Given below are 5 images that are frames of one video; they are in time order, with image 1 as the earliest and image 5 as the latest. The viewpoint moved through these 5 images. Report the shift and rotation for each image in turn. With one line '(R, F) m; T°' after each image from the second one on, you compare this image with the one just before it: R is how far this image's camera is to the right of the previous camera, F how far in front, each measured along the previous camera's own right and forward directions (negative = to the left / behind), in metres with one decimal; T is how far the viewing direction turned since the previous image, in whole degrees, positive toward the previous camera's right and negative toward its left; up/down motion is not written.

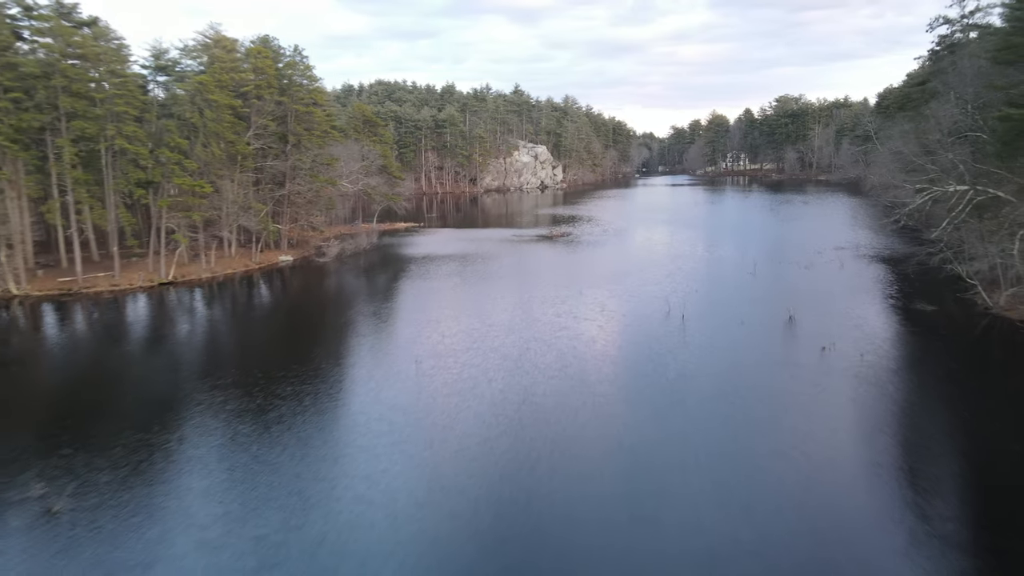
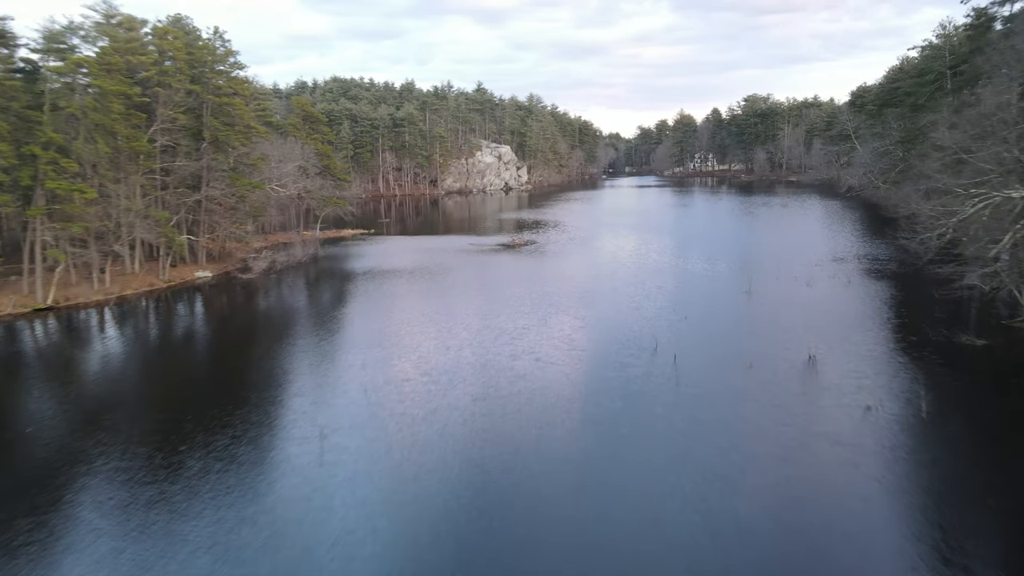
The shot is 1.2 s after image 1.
(+0.6, +4.3) m; +3°
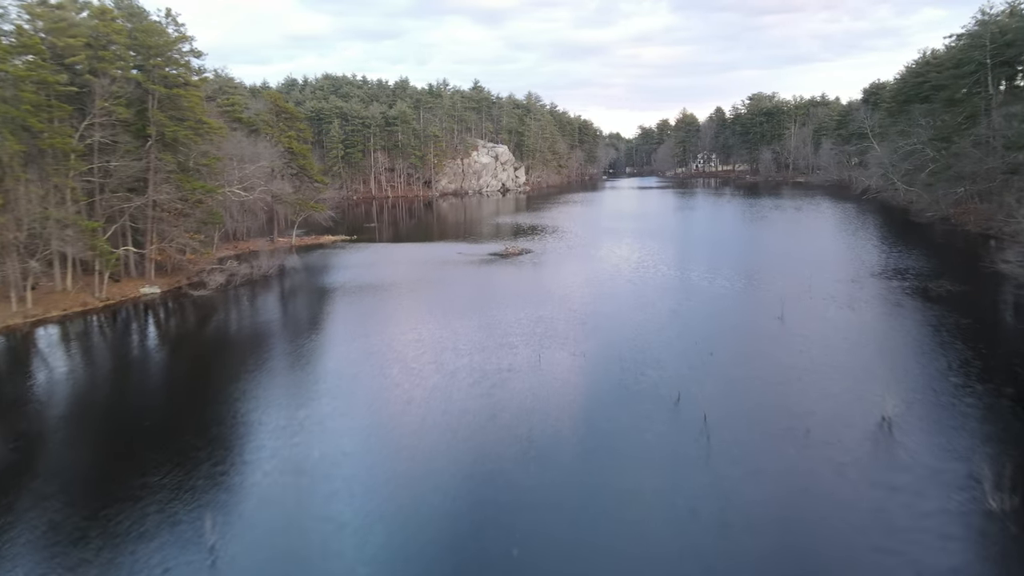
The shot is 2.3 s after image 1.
(+0.4, +3.6) m; 0°
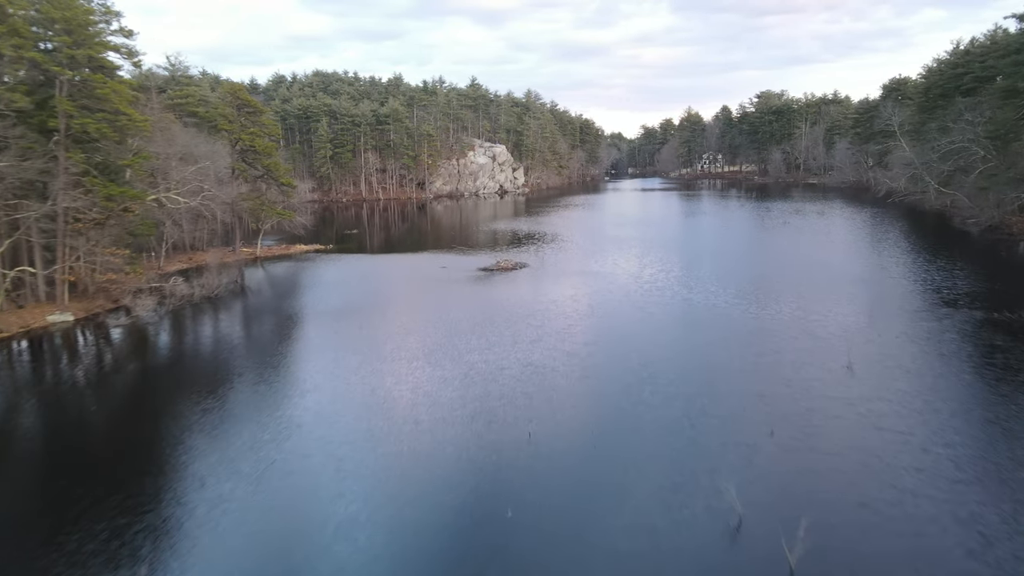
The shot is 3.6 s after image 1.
(+0.4, +4.5) m; 0°
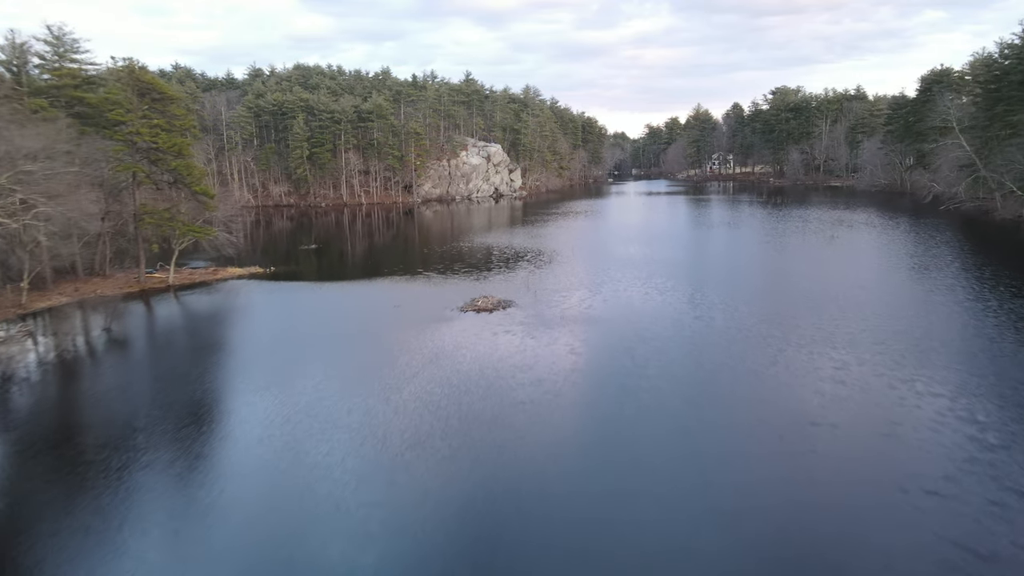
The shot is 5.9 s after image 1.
(+0.8, +7.6) m; 0°
